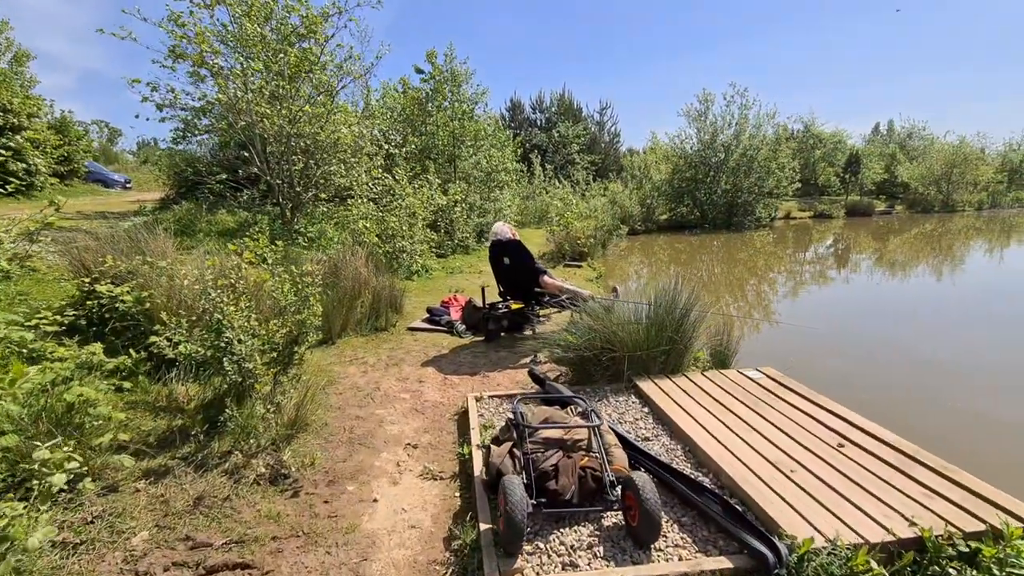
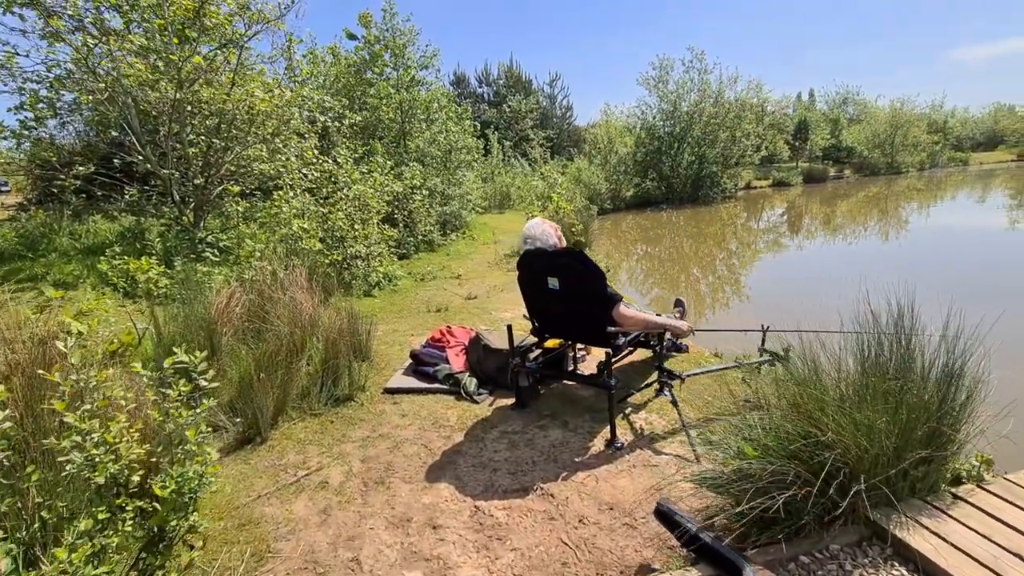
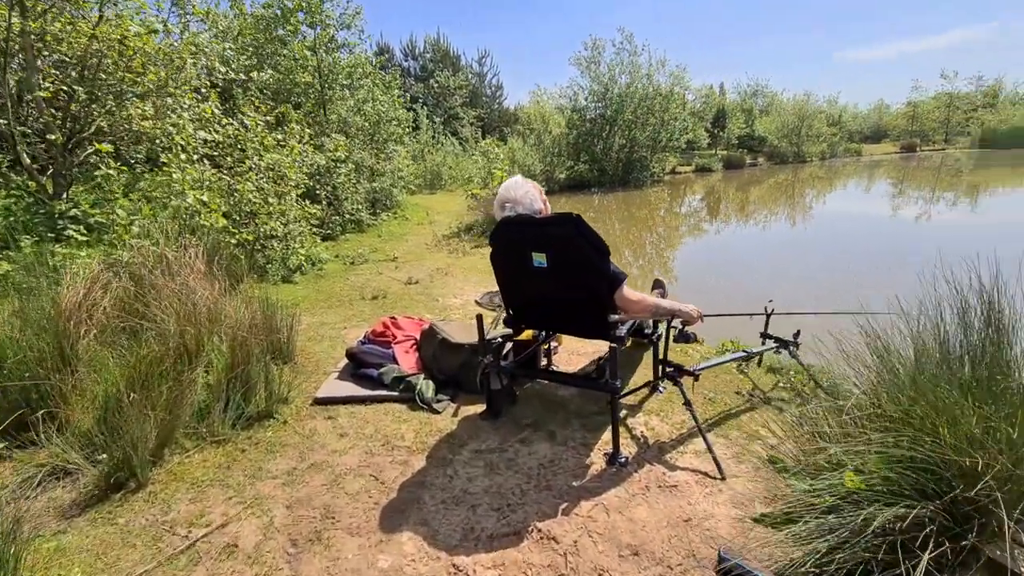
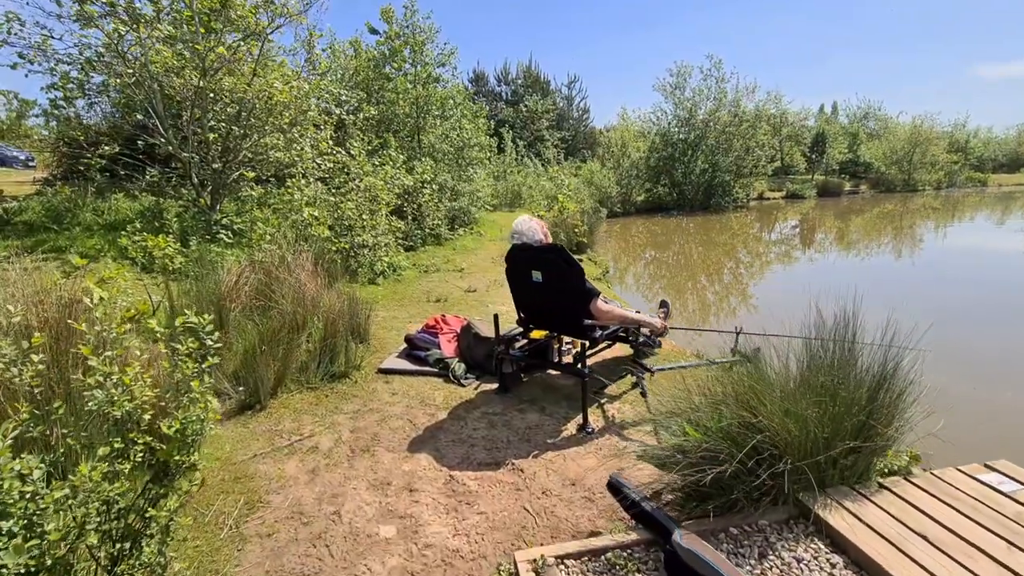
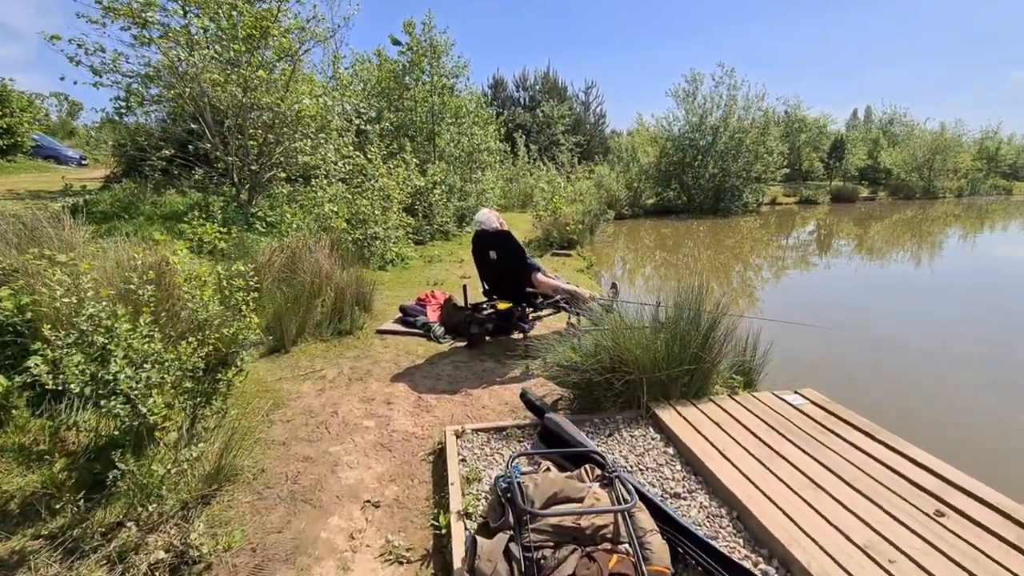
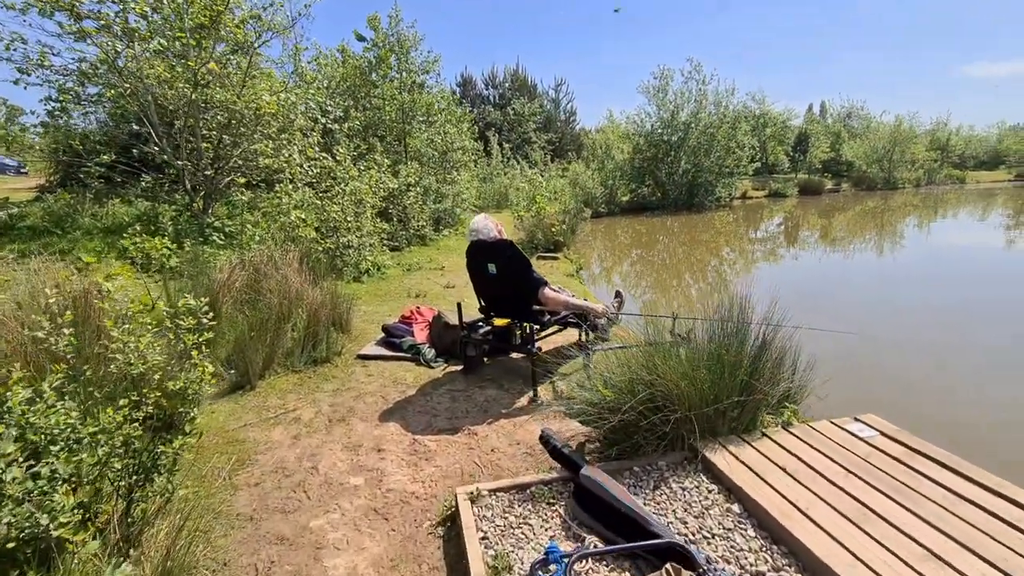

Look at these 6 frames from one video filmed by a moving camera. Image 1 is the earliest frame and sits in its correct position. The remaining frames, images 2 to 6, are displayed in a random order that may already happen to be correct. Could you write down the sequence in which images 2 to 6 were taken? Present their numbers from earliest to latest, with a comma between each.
5, 6, 4, 2, 3
